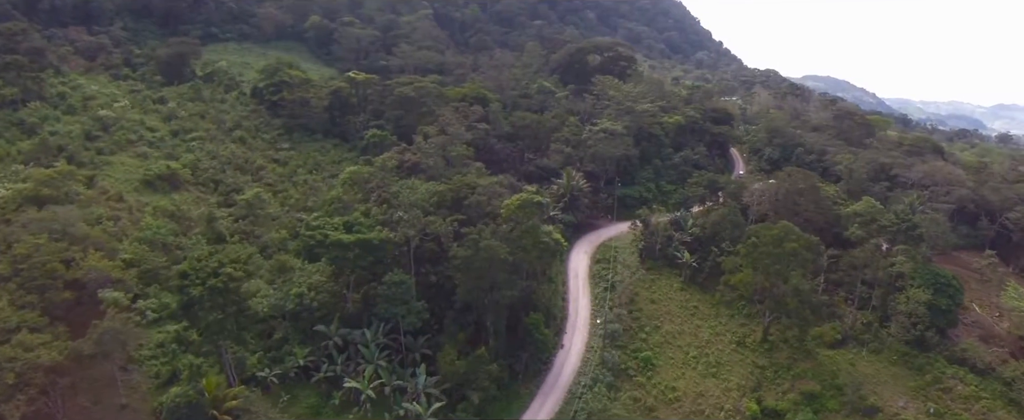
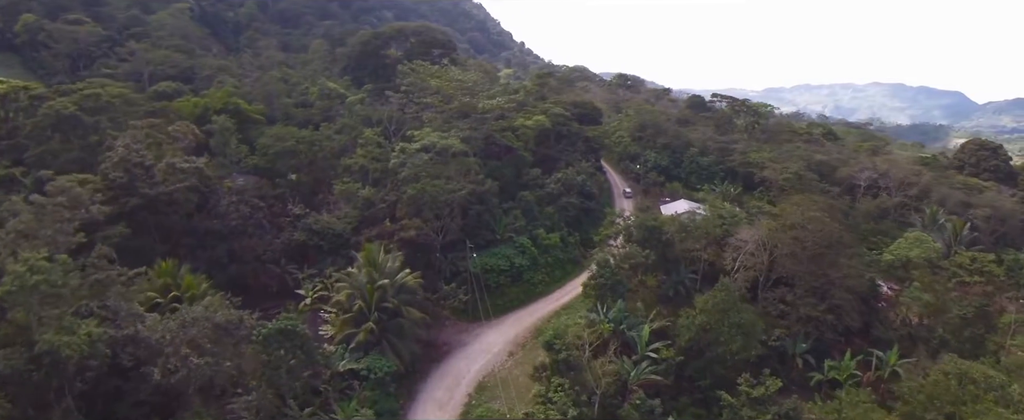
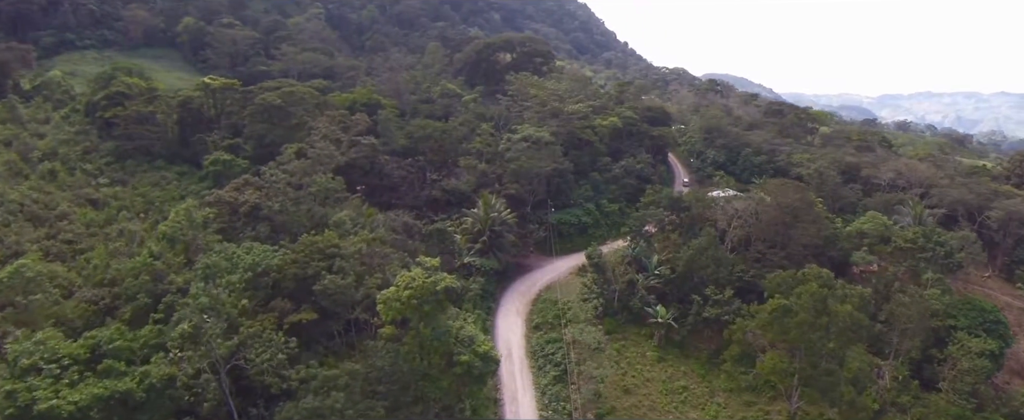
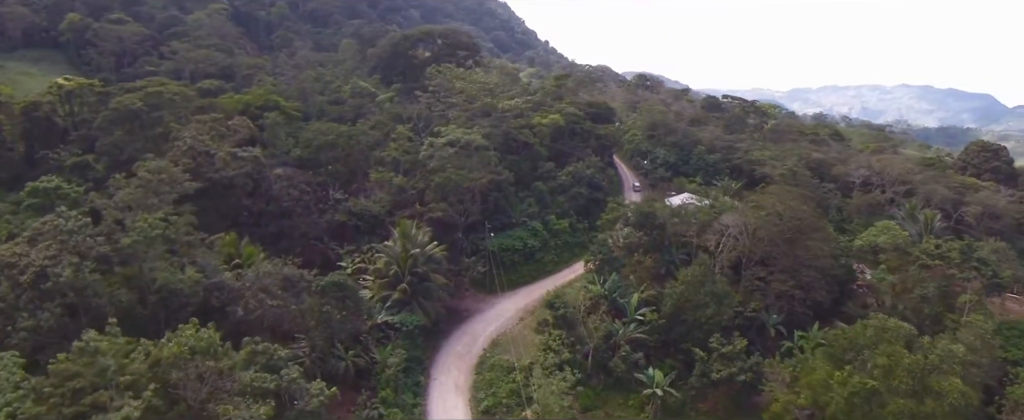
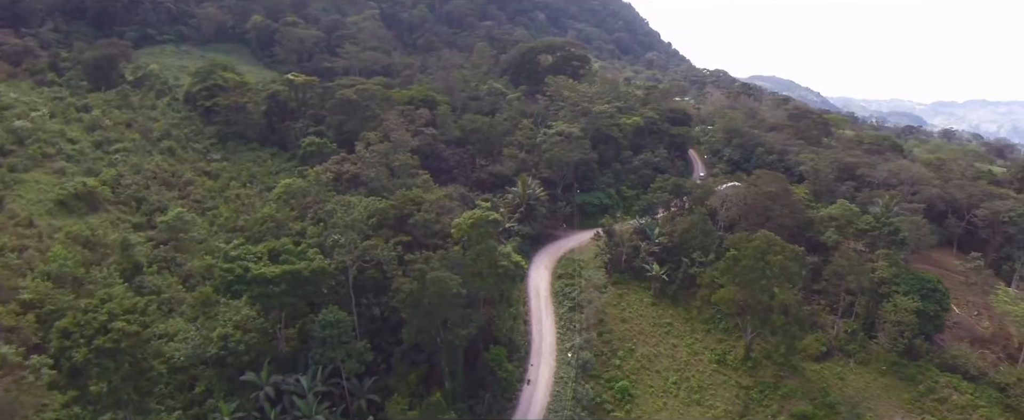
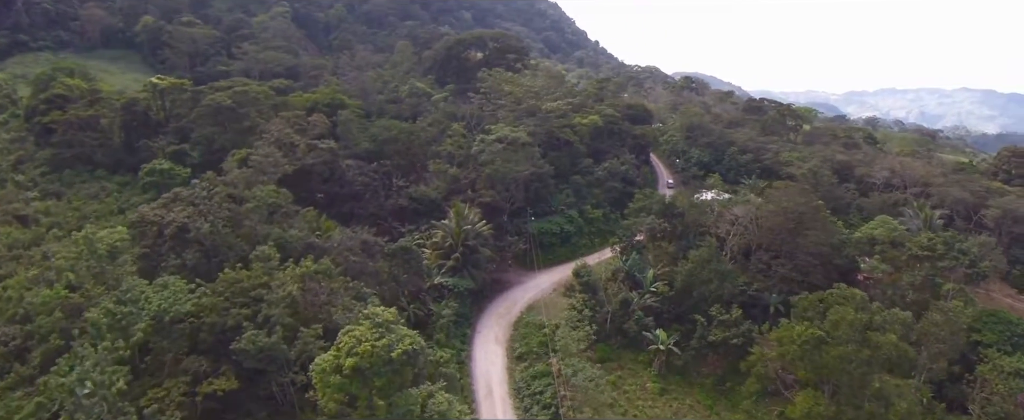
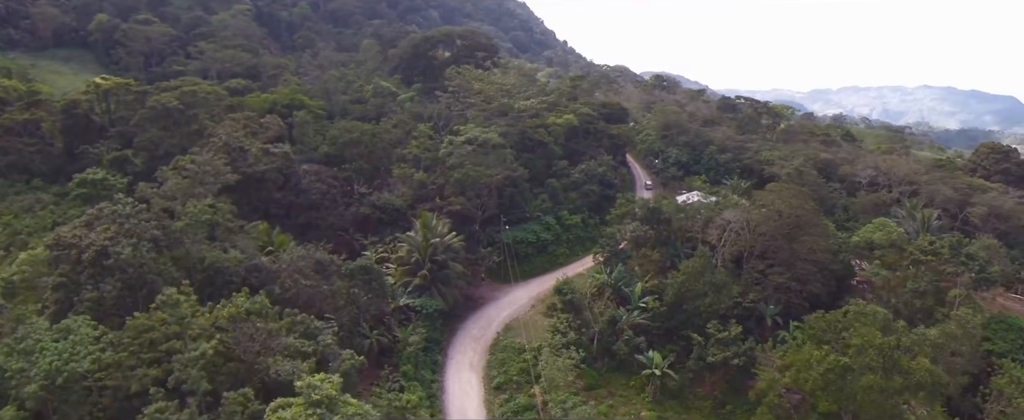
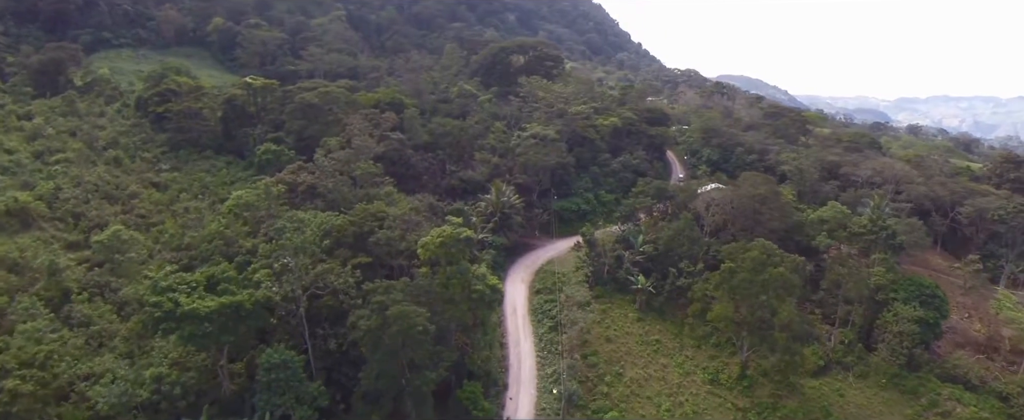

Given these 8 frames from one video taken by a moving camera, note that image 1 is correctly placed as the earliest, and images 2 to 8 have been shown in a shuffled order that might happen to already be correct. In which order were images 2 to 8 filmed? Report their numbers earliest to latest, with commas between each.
5, 8, 3, 6, 7, 4, 2
